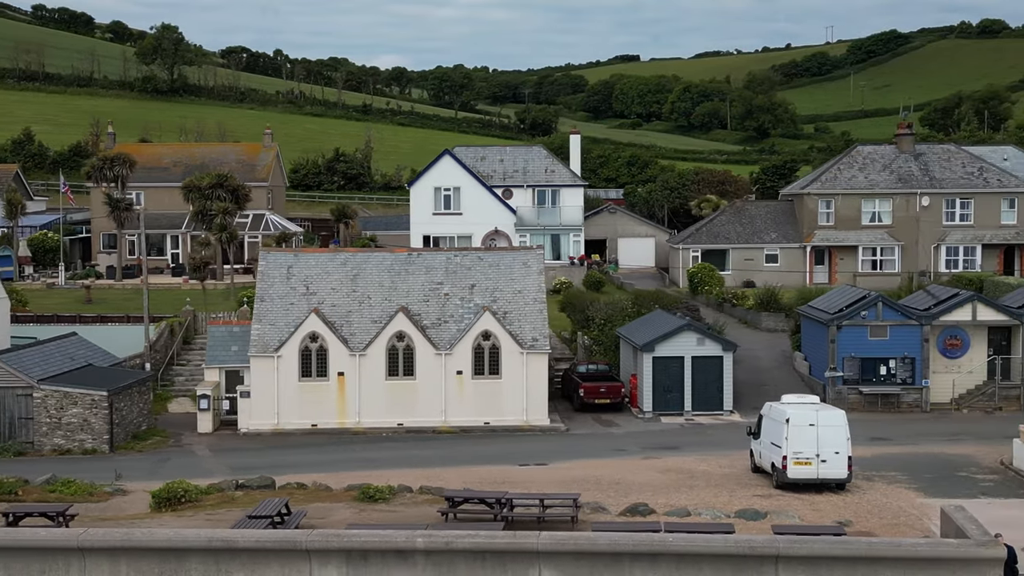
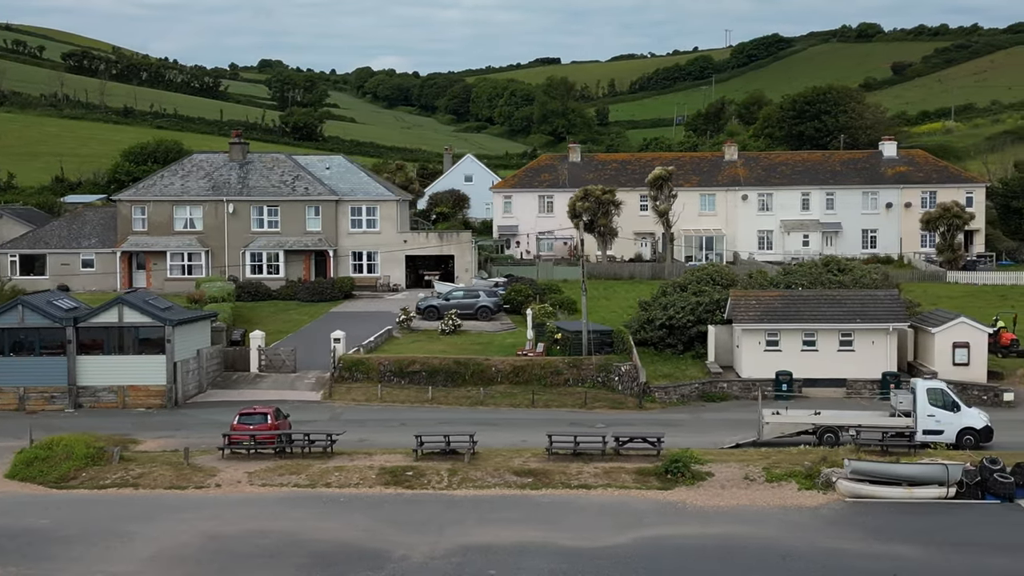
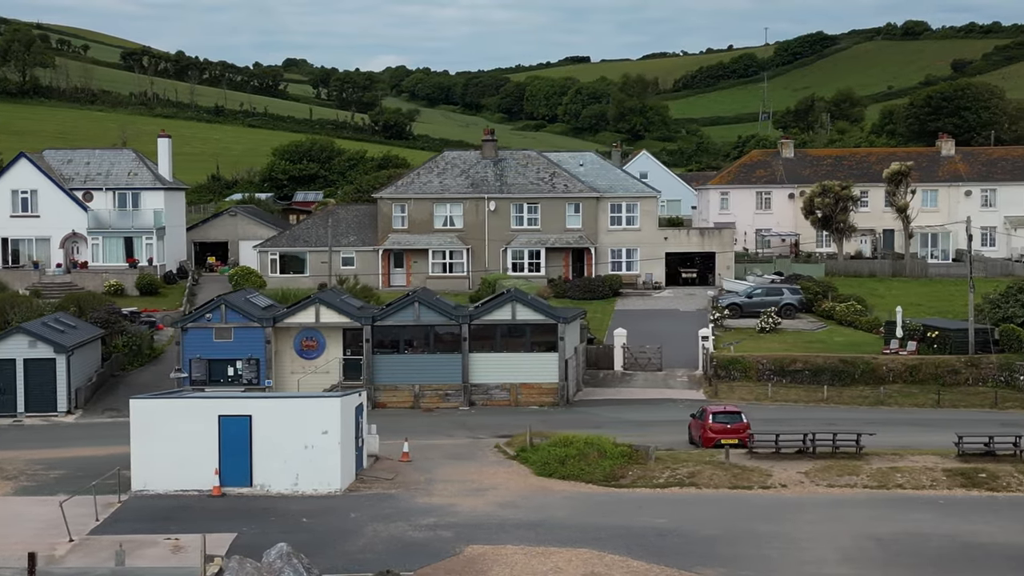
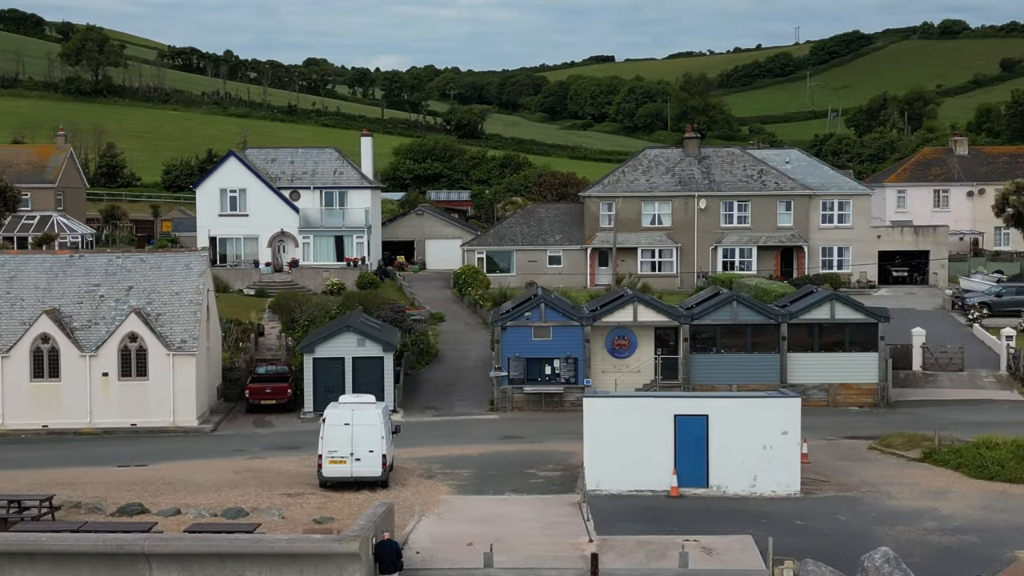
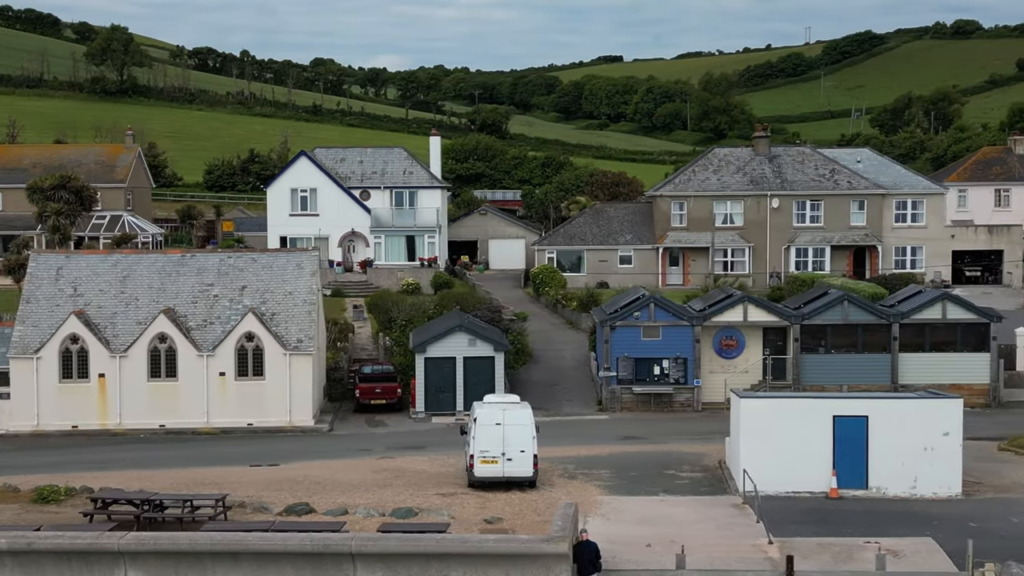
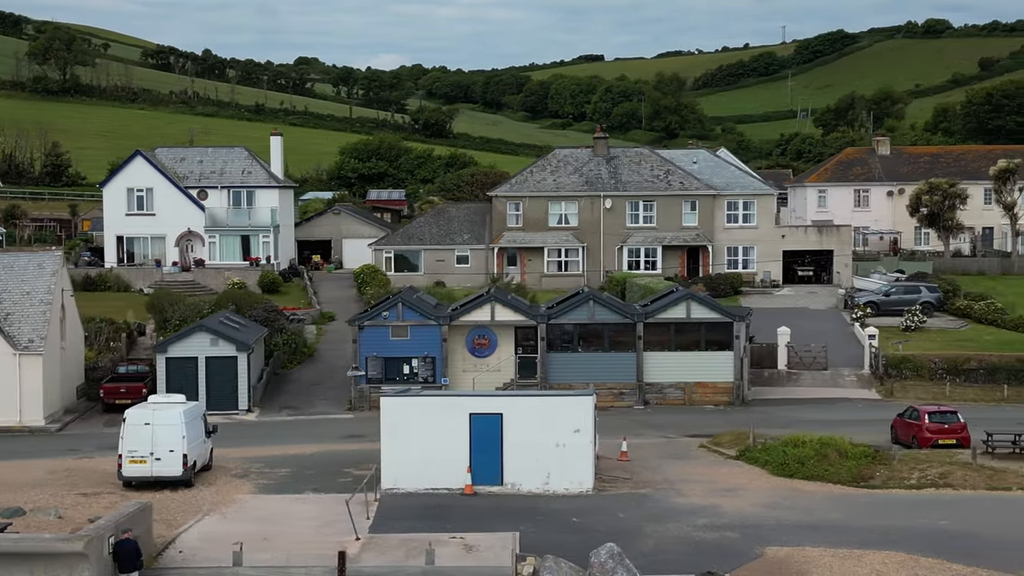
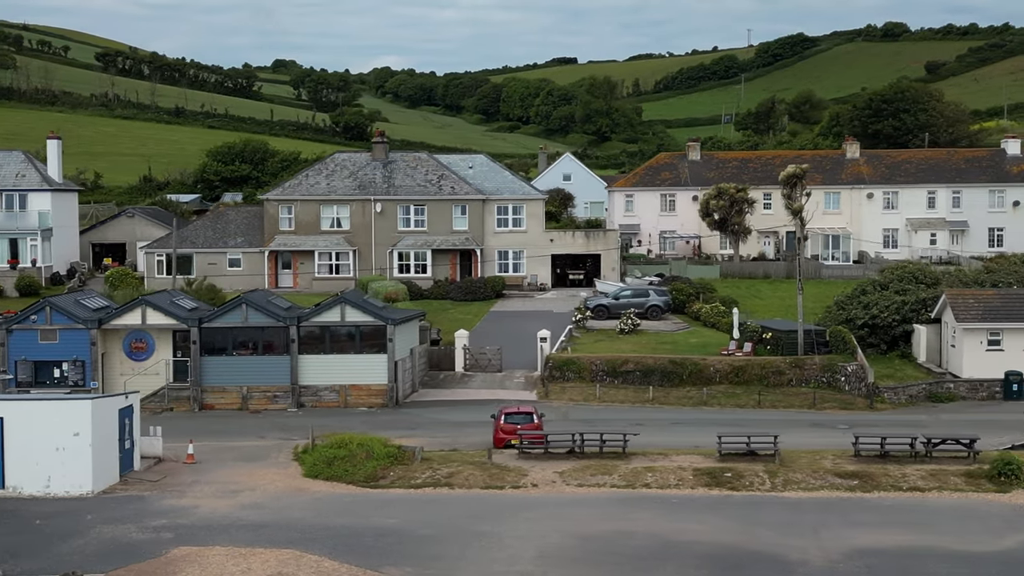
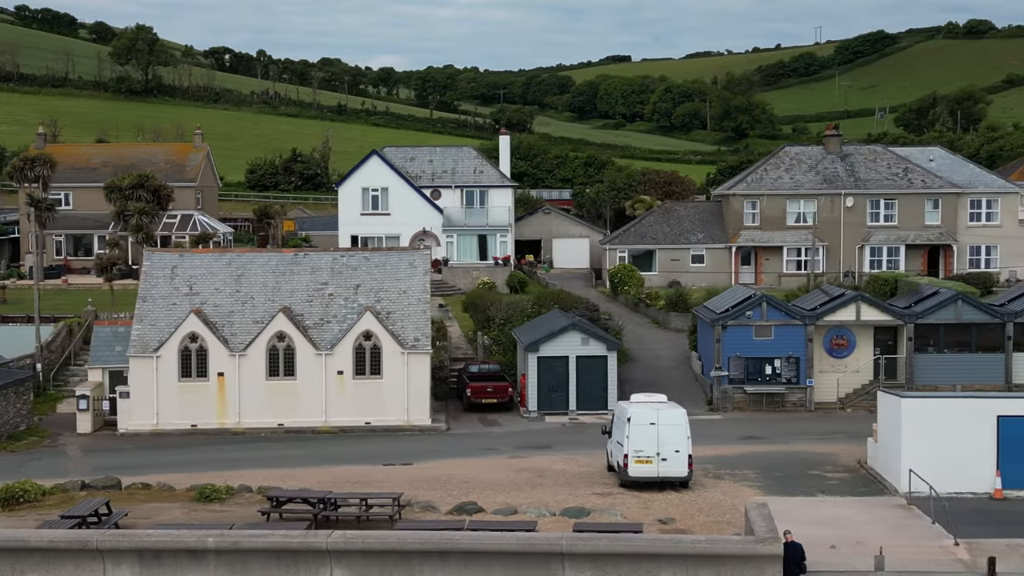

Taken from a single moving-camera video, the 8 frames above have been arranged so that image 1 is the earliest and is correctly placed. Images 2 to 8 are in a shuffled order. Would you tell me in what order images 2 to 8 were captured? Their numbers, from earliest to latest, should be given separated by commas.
8, 5, 4, 6, 3, 7, 2
